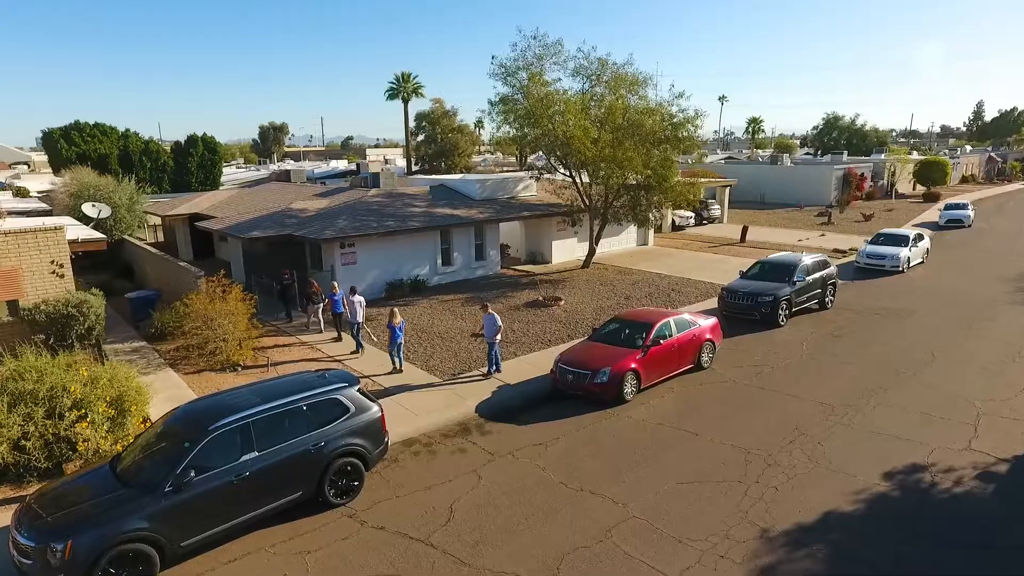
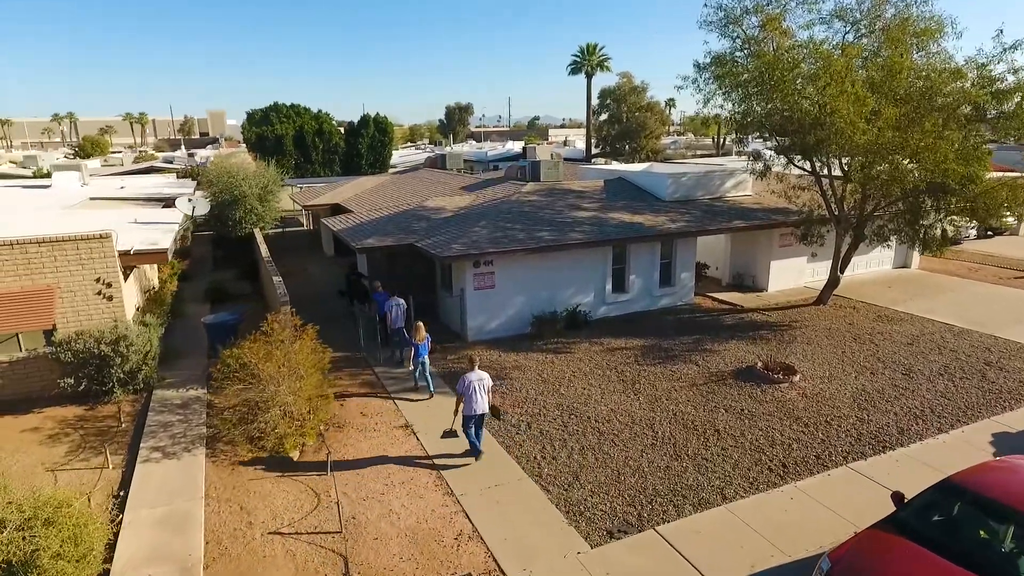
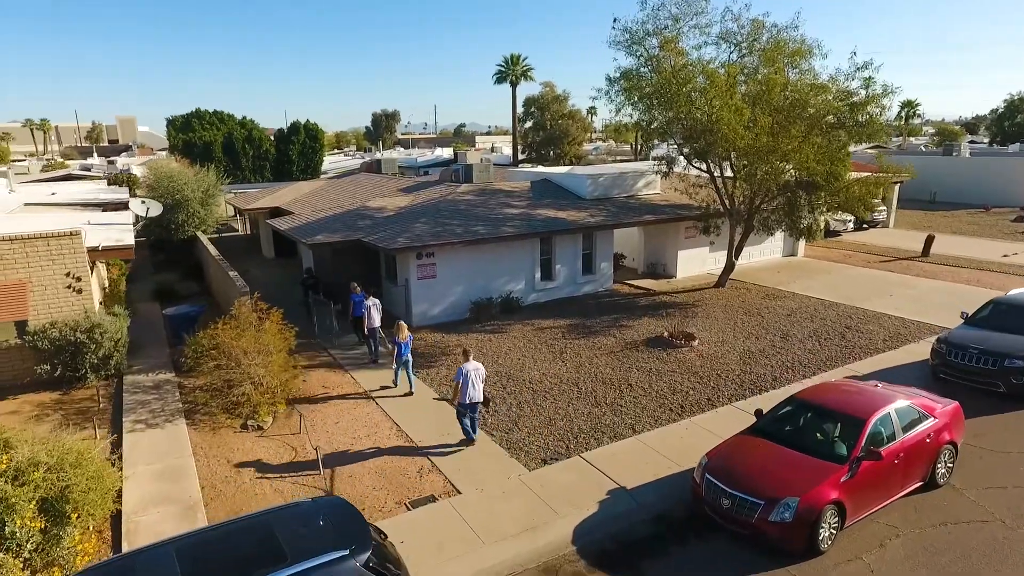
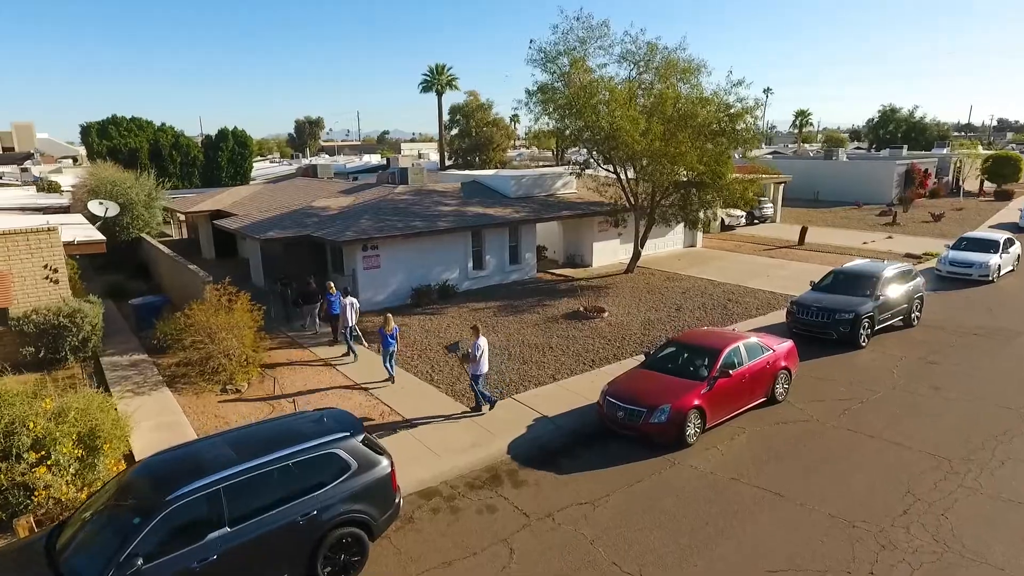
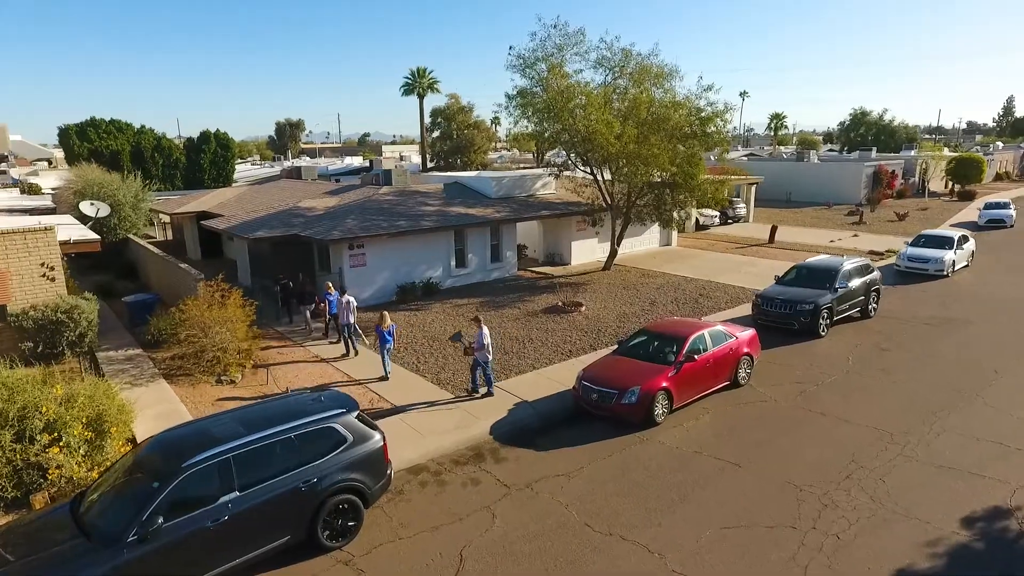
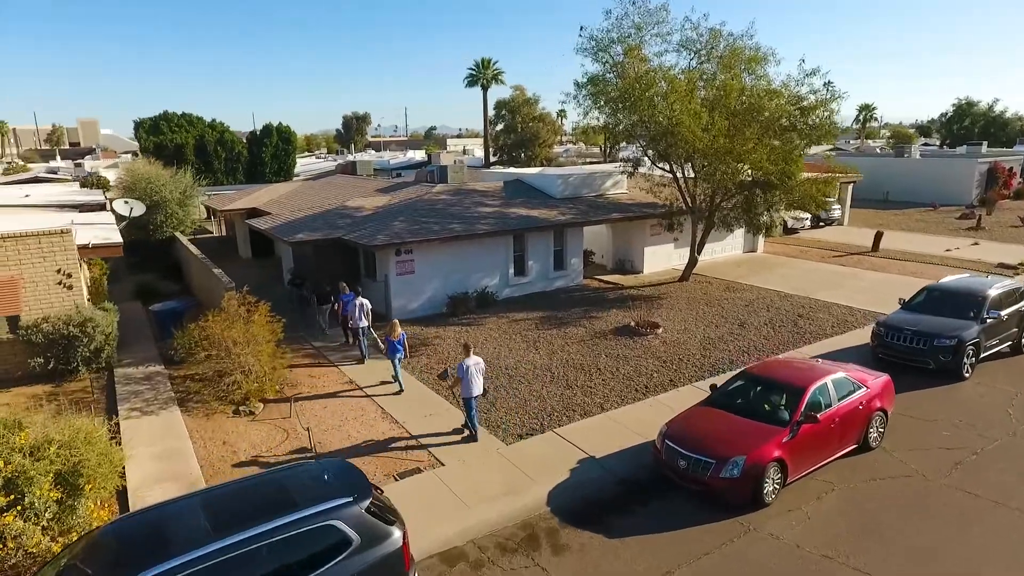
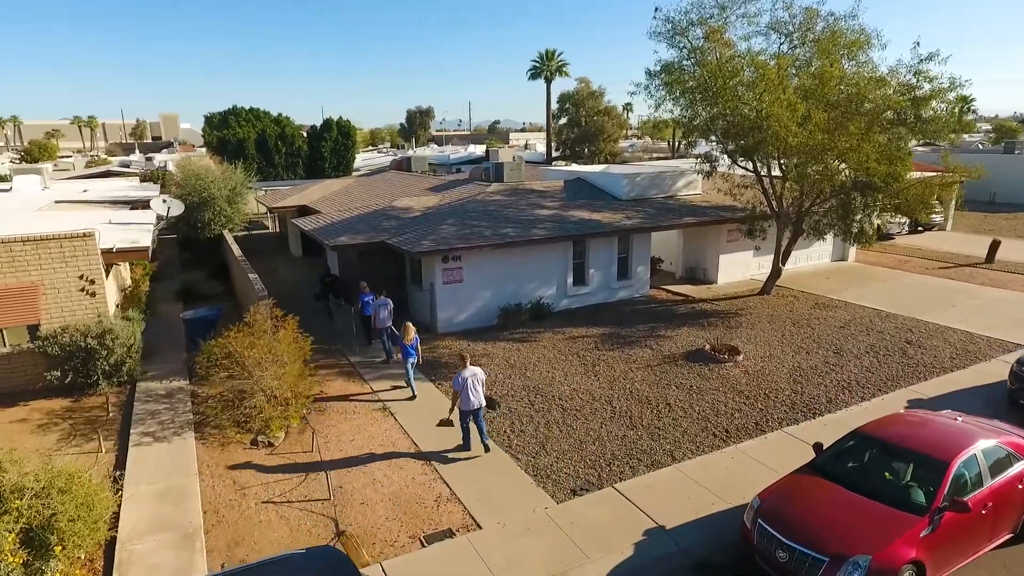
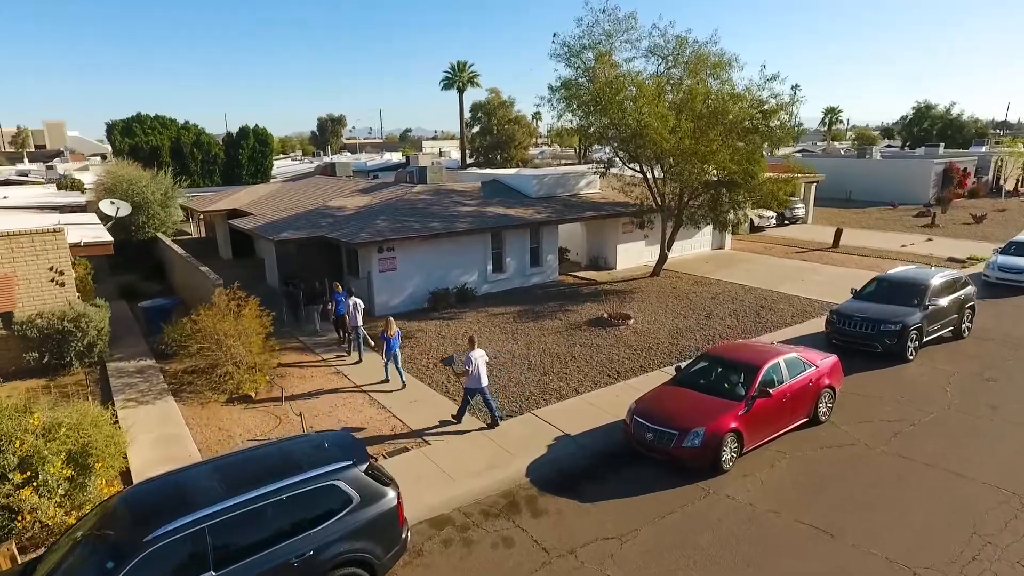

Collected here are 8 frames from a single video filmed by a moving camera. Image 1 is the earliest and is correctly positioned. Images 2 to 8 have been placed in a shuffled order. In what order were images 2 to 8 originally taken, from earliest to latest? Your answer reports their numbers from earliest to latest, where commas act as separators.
5, 4, 8, 6, 3, 7, 2
